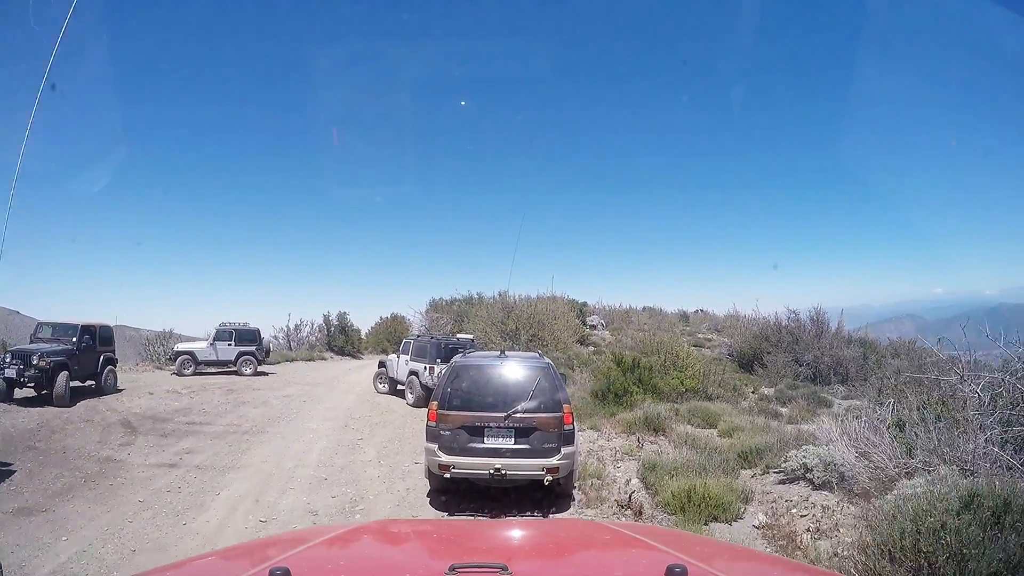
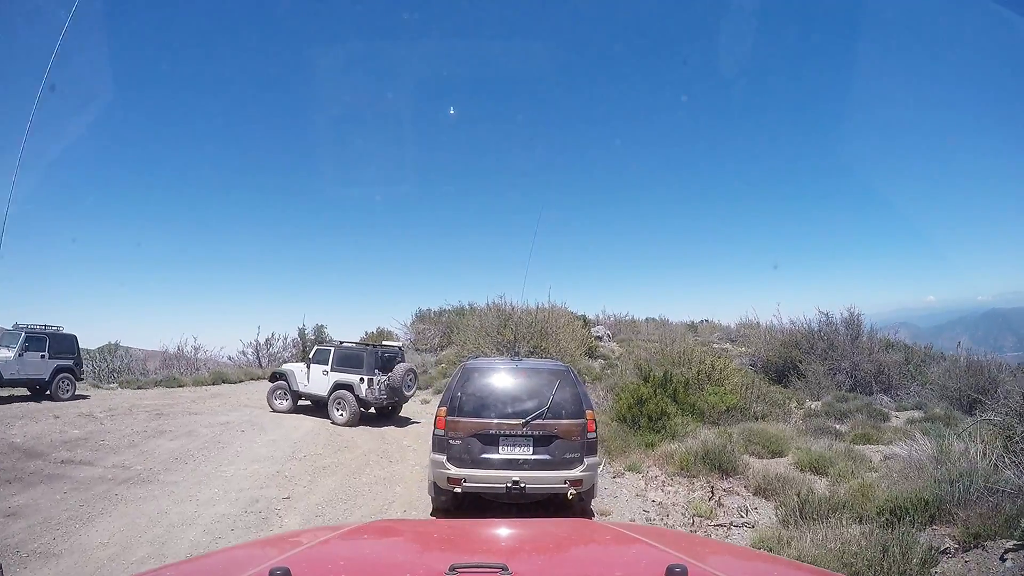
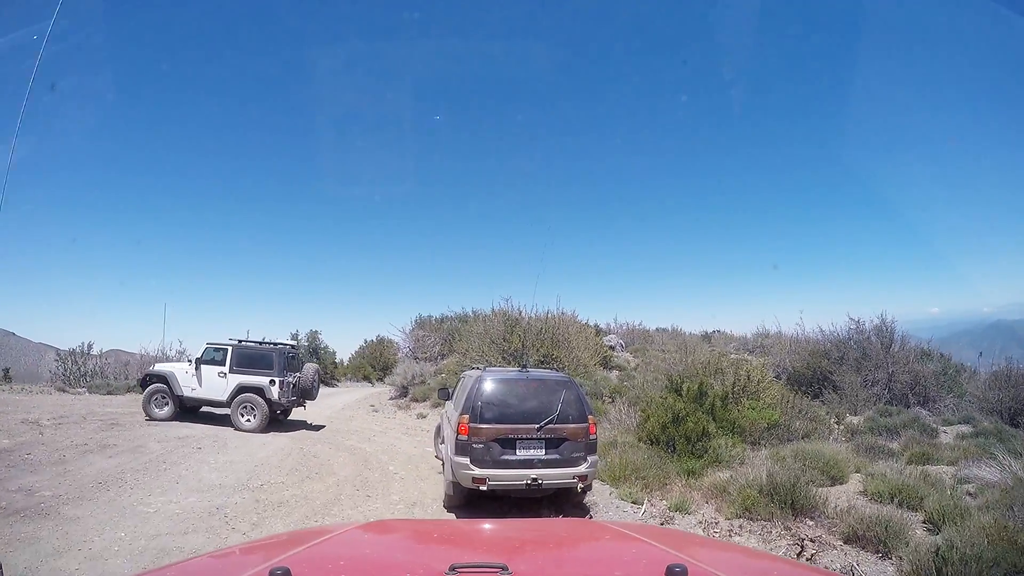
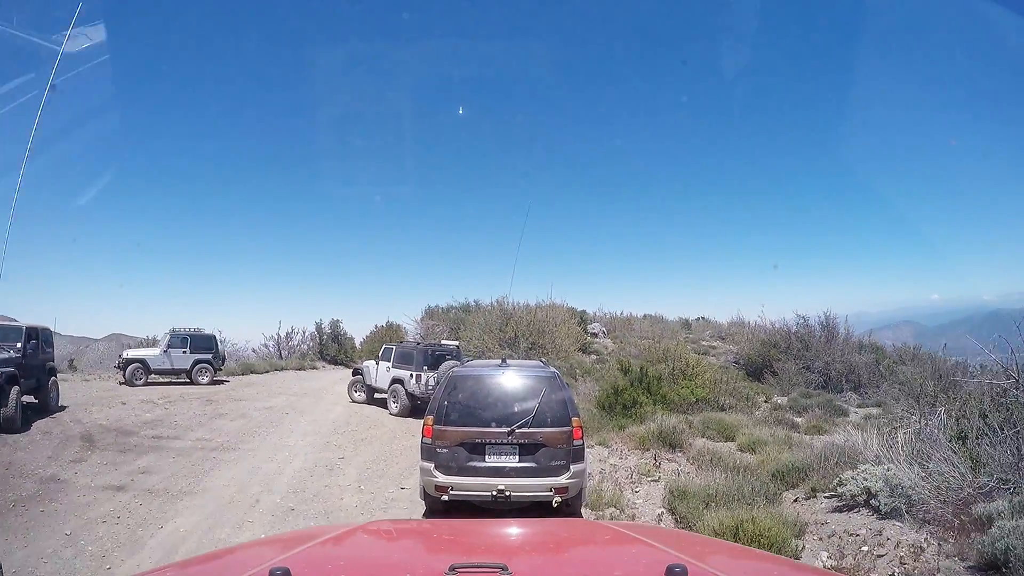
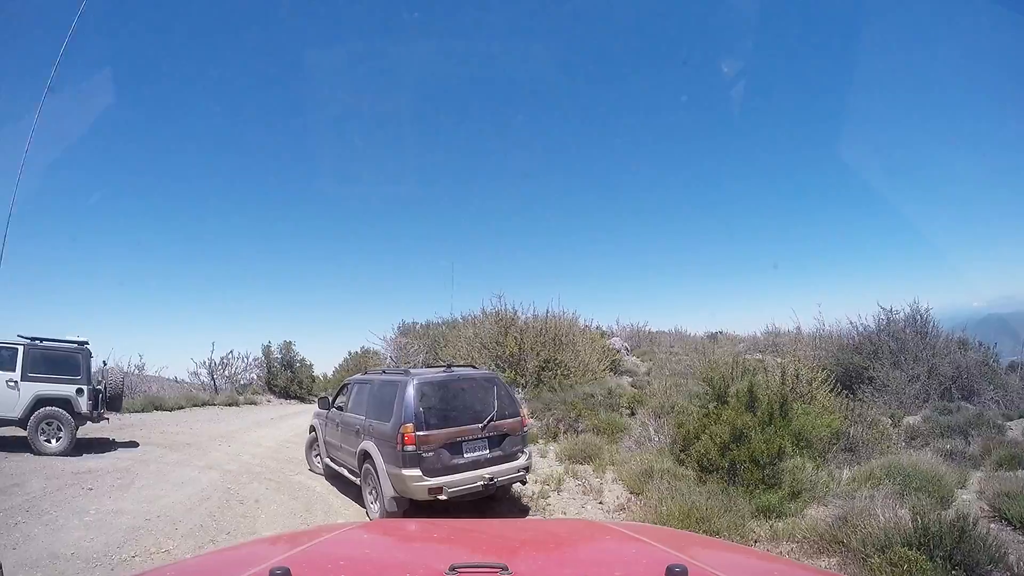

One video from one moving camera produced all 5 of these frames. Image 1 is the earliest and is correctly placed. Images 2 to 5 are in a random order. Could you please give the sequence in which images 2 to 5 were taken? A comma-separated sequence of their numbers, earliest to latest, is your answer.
4, 2, 3, 5
